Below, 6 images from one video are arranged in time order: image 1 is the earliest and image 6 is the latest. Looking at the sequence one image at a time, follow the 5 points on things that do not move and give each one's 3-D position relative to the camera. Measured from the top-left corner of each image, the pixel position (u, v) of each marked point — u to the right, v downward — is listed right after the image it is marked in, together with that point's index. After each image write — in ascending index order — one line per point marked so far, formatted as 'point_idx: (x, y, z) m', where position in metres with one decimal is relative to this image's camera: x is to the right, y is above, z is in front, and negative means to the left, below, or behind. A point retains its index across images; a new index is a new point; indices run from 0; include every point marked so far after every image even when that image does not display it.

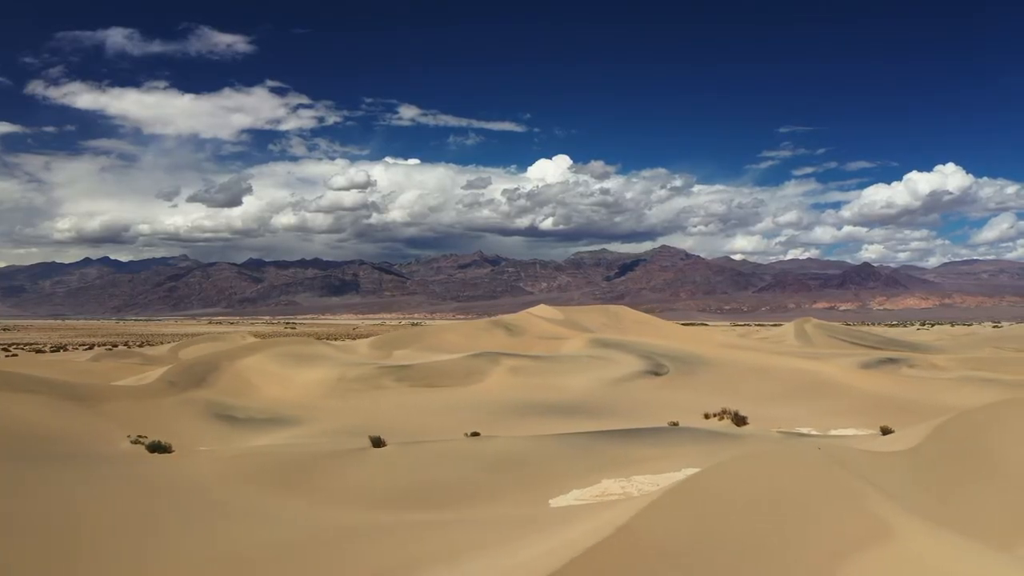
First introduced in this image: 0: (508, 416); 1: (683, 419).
0: (-0.2, -3.3, +18.2) m
1: (+4.4, -3.4, +18.2) m
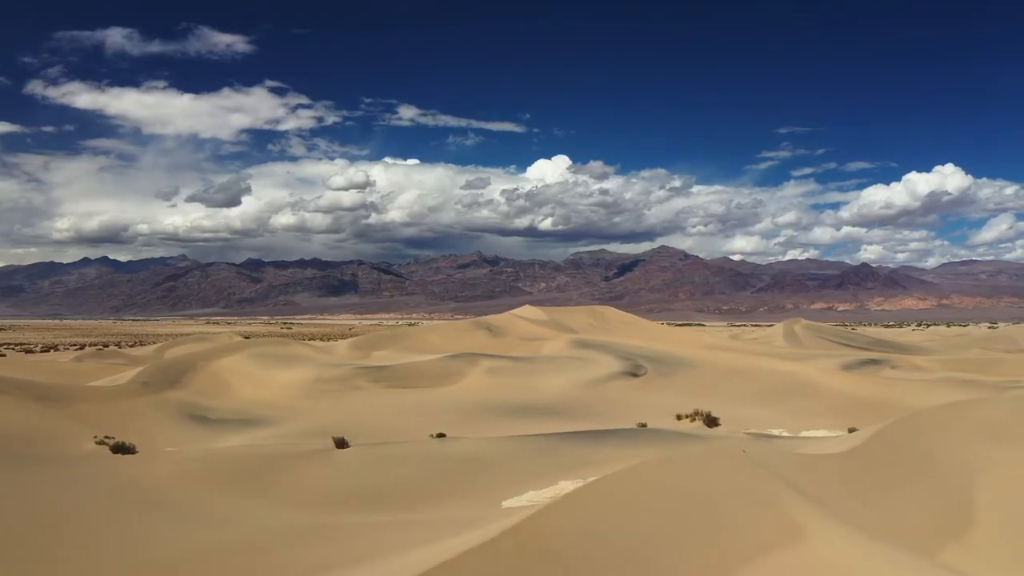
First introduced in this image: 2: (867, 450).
0: (-0.9, -3.4, +18.2) m
1: (+3.7, -3.4, +18.2) m
2: (+4.6, -2.1, +9.1) m
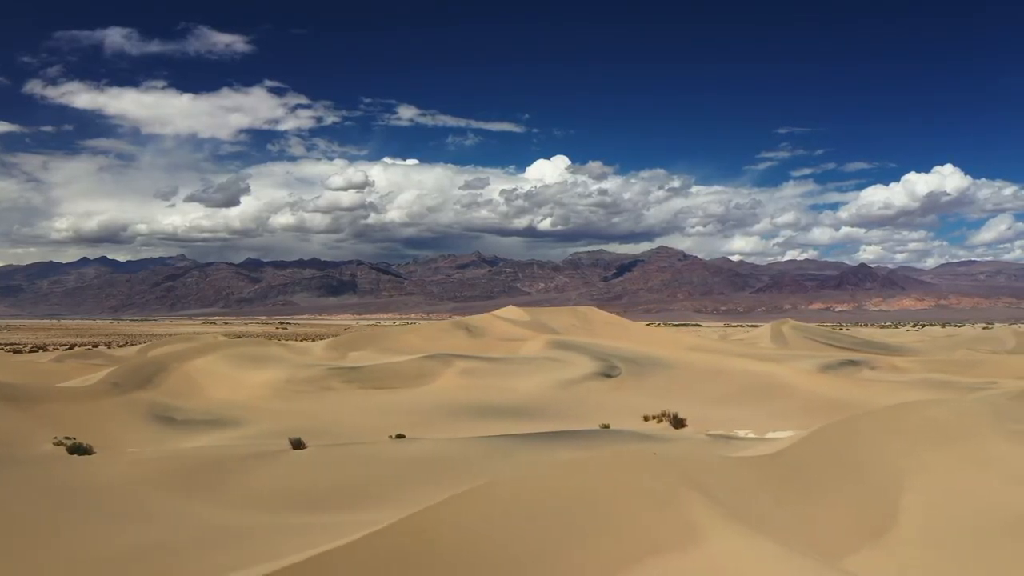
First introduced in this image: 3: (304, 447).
0: (-1.8, -3.4, +18.2) m
1: (+2.8, -3.5, +18.2) m
2: (+3.7, -2.1, +9.1) m
3: (-4.2, -3.2, +14.2) m
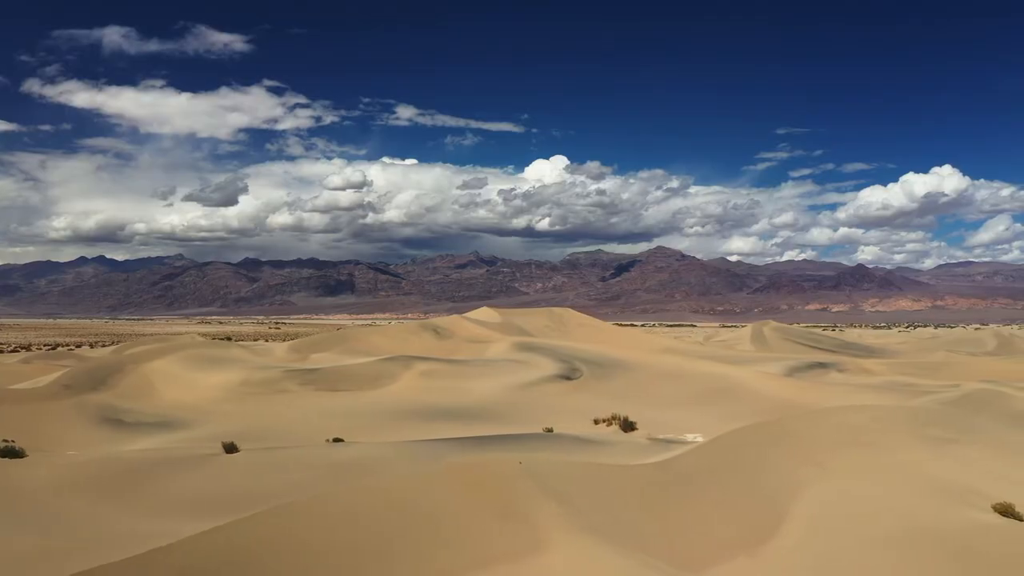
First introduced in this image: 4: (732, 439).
0: (-3.1, -3.5, +18.2) m
1: (+1.5, -3.5, +18.1) m
2: (+2.4, -2.2, +9.0) m
3: (-5.6, -3.3, +14.1) m
4: (+3.2, -2.1, +9.9) m
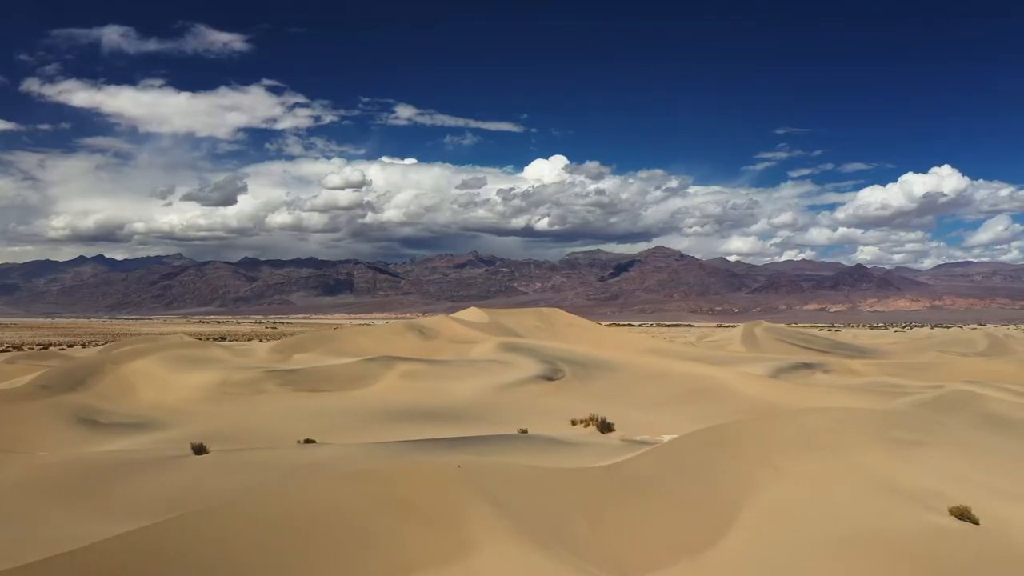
0: (-3.7, -3.5, +18.1) m
1: (+0.9, -3.5, +18.1) m
2: (+1.8, -2.2, +9.0) m
3: (-6.2, -3.3, +14.1) m
4: (+2.6, -2.1, +9.9) m
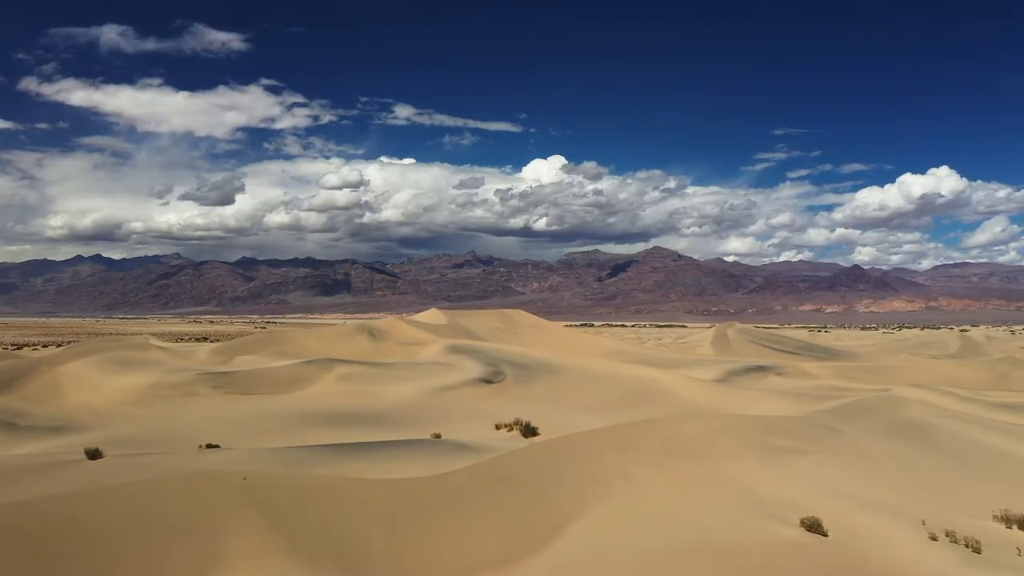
0: (-5.7, -3.5, +17.9) m
1: (-1.1, -3.6, +17.9) m
2: (-0.2, -2.3, +8.8) m
3: (-8.2, -3.3, +13.9) m
4: (+0.6, -2.2, +9.7) m
